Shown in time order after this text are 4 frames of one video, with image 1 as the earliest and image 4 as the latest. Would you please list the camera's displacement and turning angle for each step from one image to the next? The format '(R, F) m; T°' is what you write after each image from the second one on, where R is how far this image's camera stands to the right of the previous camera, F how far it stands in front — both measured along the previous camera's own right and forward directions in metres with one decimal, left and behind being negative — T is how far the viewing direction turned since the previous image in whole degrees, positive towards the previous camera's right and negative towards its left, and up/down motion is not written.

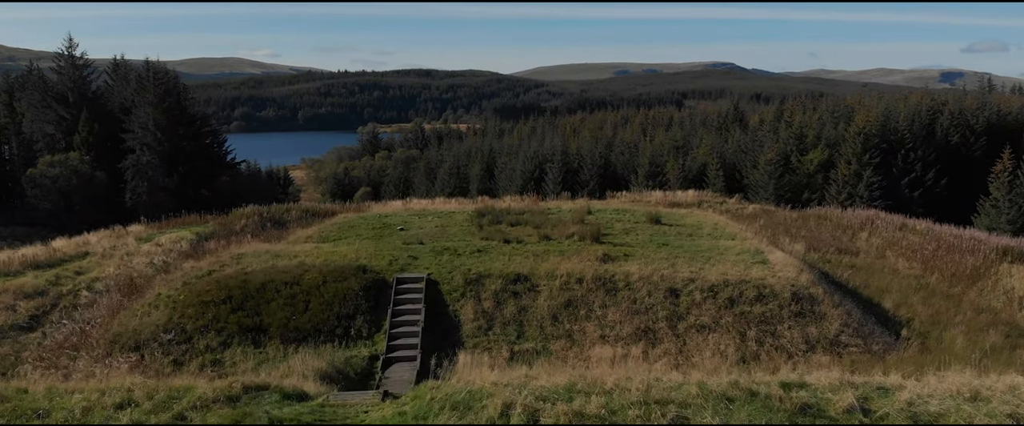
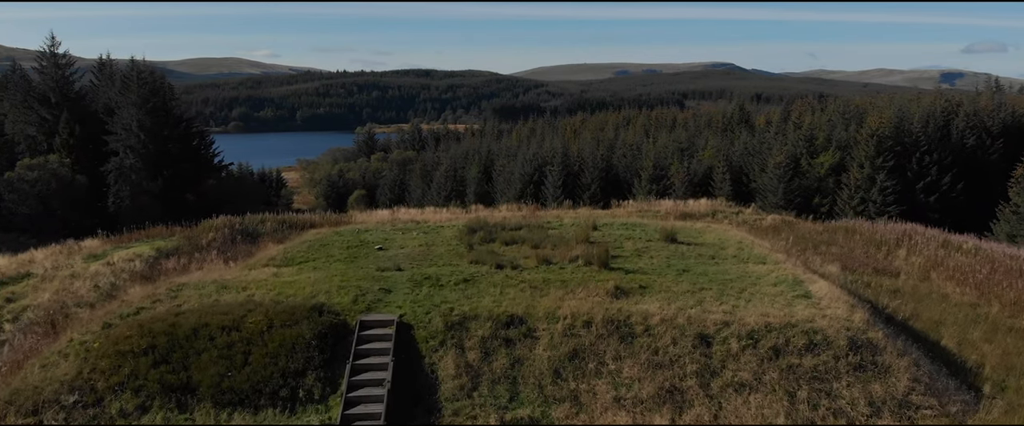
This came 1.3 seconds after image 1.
(+0.1, +1.7) m; 0°
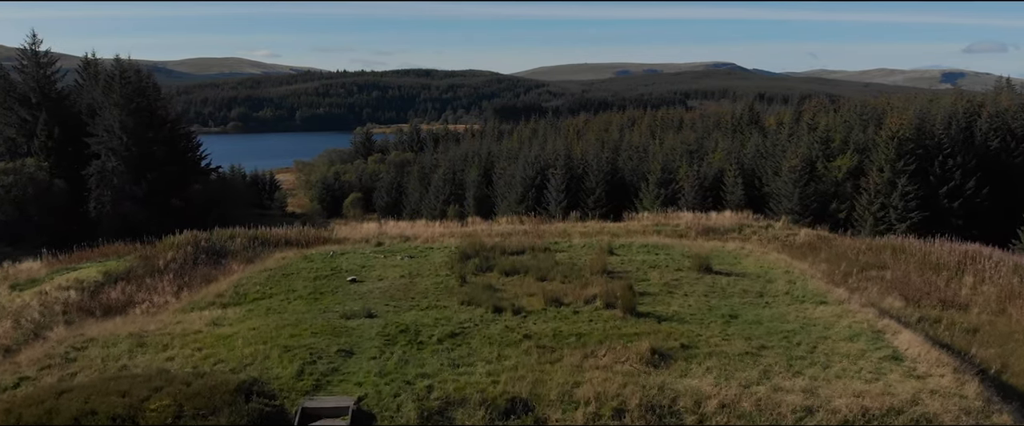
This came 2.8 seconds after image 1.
(0.0, +2.0) m; 0°
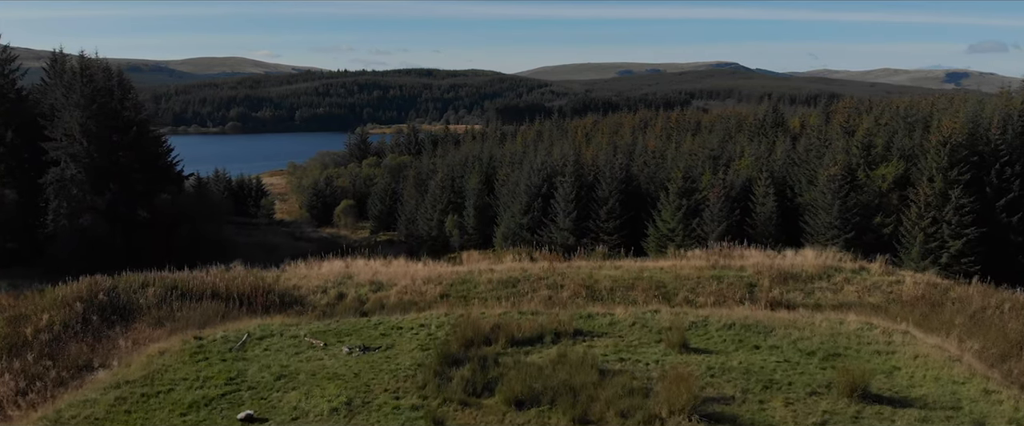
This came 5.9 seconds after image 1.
(-0.1, +4.0) m; 0°
